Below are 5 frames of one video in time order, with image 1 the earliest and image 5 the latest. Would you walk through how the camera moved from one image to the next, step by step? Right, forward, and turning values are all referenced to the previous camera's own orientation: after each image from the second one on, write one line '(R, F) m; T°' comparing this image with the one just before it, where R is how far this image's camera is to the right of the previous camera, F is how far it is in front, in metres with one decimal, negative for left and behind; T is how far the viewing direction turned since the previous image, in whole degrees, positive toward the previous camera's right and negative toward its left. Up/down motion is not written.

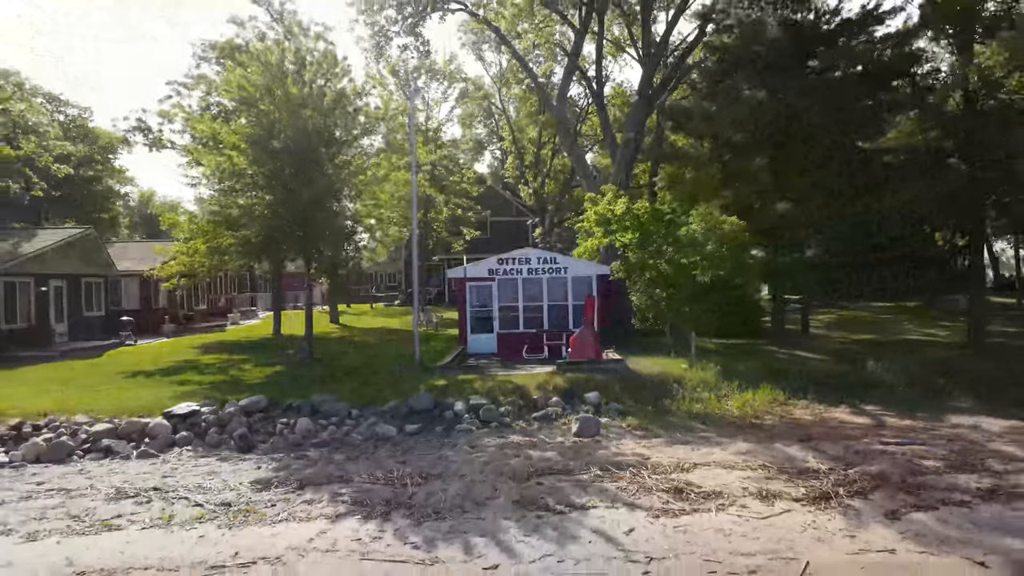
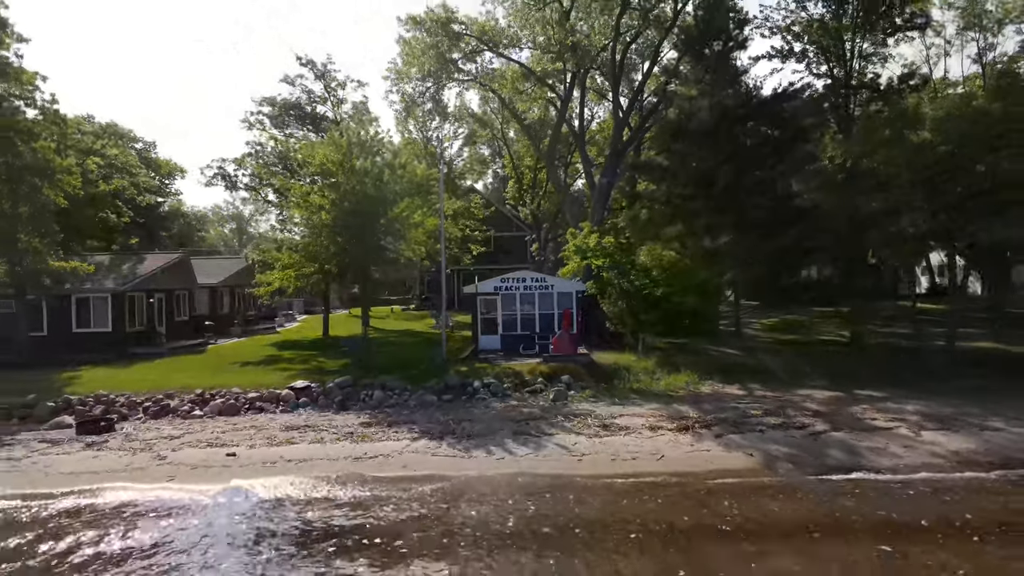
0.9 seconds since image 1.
(0.0, -6.3) m; 0°
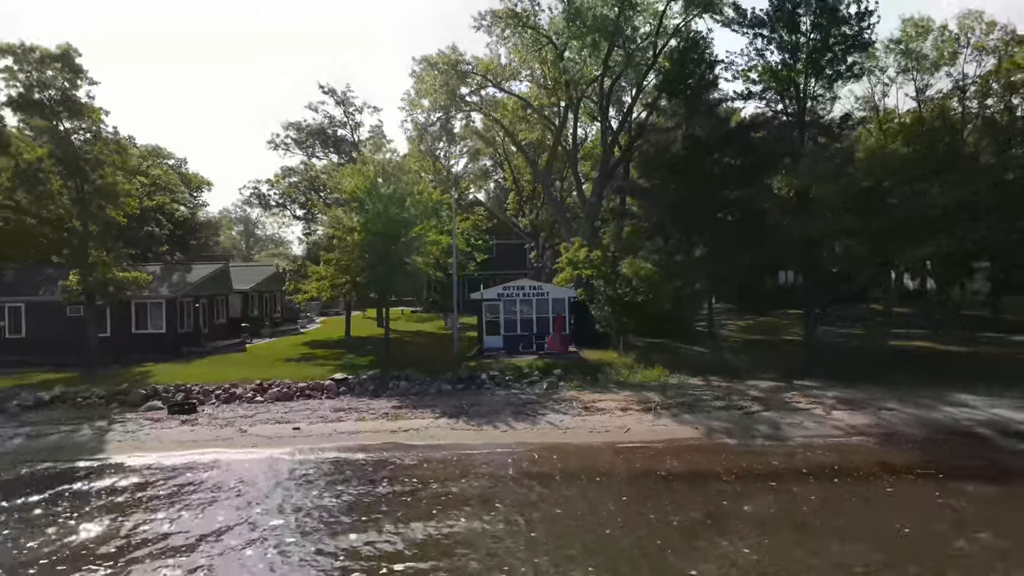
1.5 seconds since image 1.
(0.0, -3.9) m; 0°
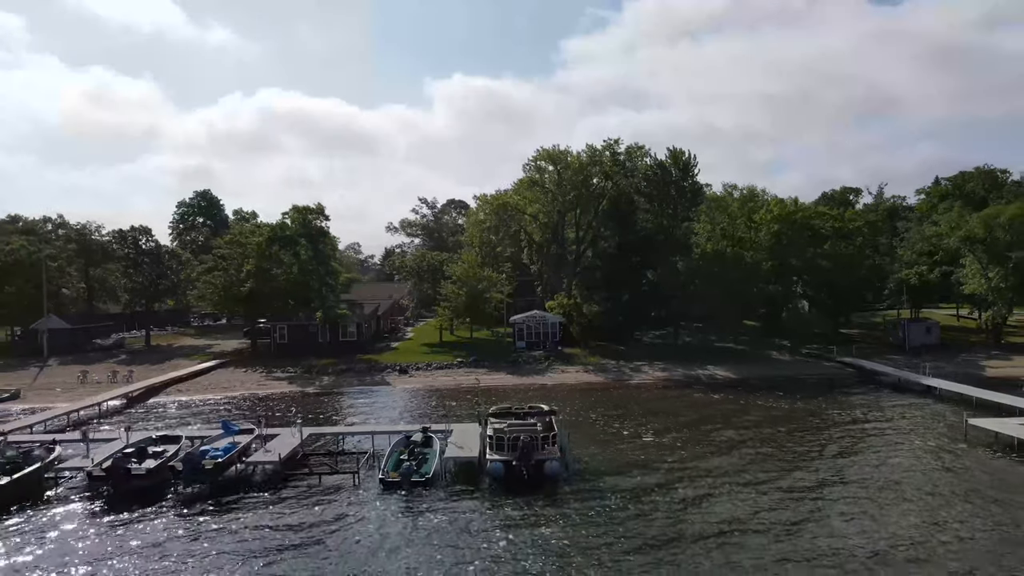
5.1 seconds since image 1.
(-1.2, -29.1) m; 0°
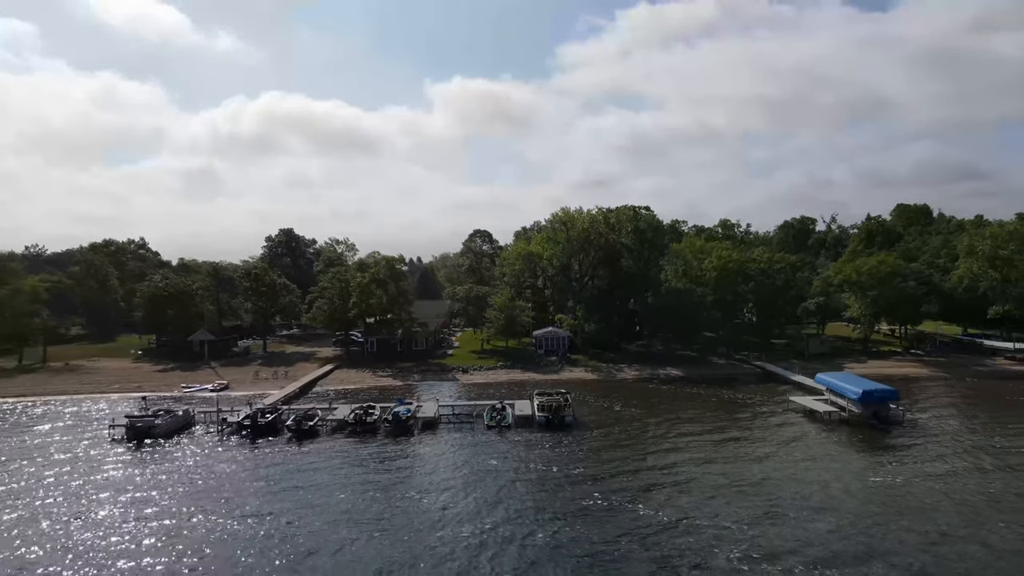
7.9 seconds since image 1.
(-2.3, -24.2) m; 0°
